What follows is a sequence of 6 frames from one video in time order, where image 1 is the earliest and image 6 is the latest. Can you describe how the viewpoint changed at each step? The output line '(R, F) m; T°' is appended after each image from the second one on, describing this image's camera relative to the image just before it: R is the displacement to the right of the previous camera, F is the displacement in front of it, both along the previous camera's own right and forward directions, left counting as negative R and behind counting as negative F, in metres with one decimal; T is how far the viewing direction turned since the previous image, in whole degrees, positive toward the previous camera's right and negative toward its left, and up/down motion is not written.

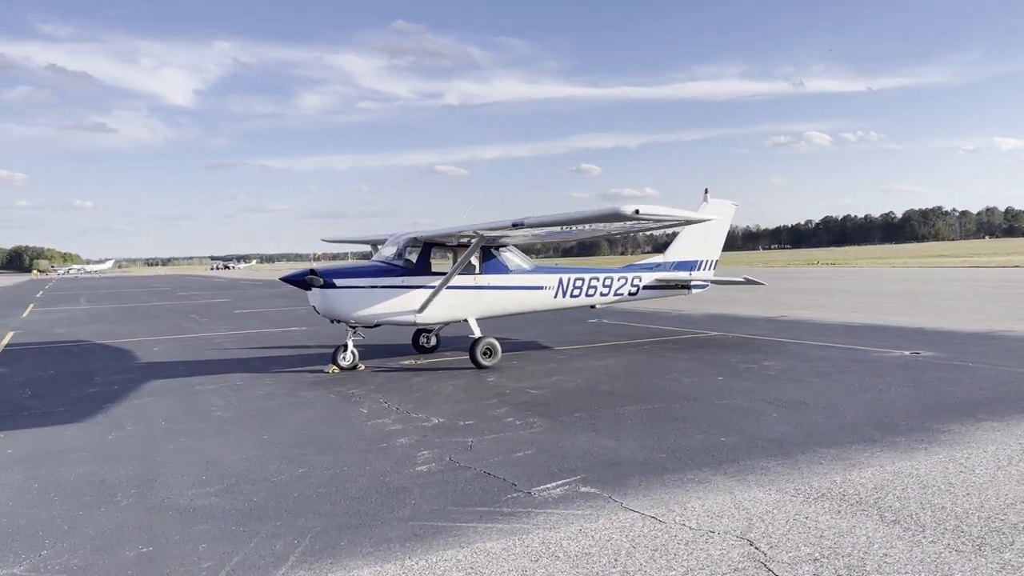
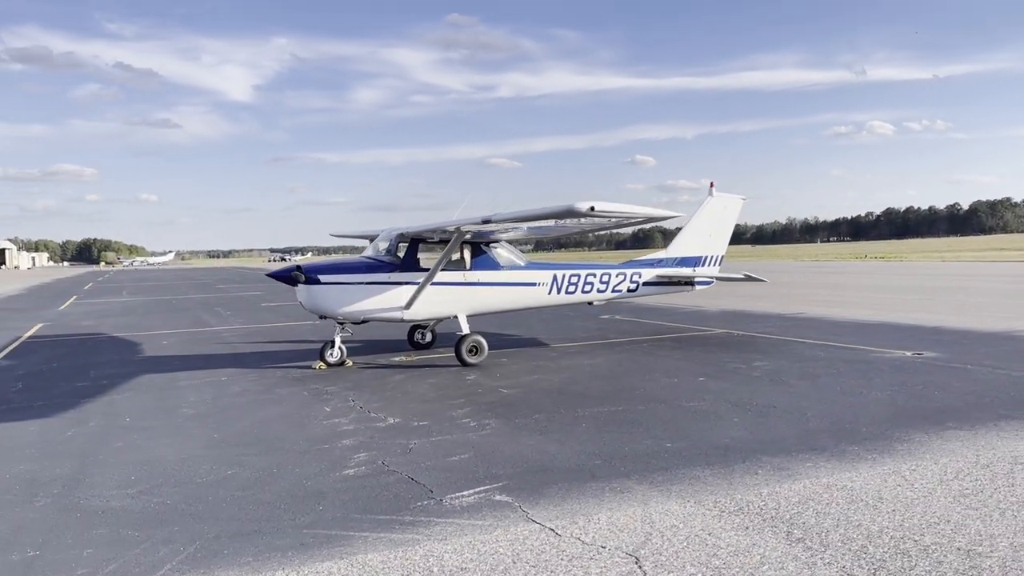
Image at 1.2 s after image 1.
(+0.7, +0.2) m; -3°
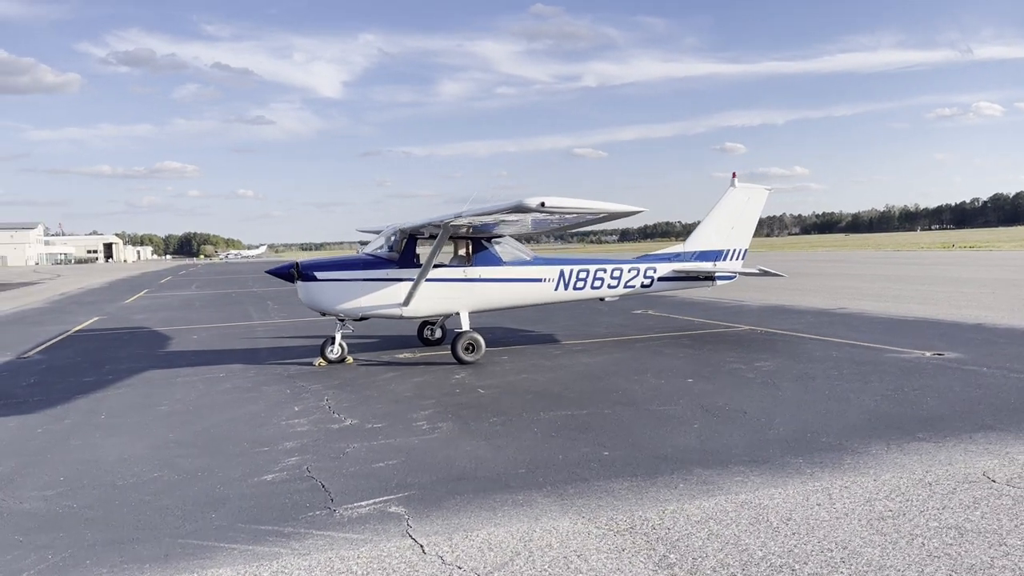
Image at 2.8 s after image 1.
(+0.8, +0.2) m; -5°
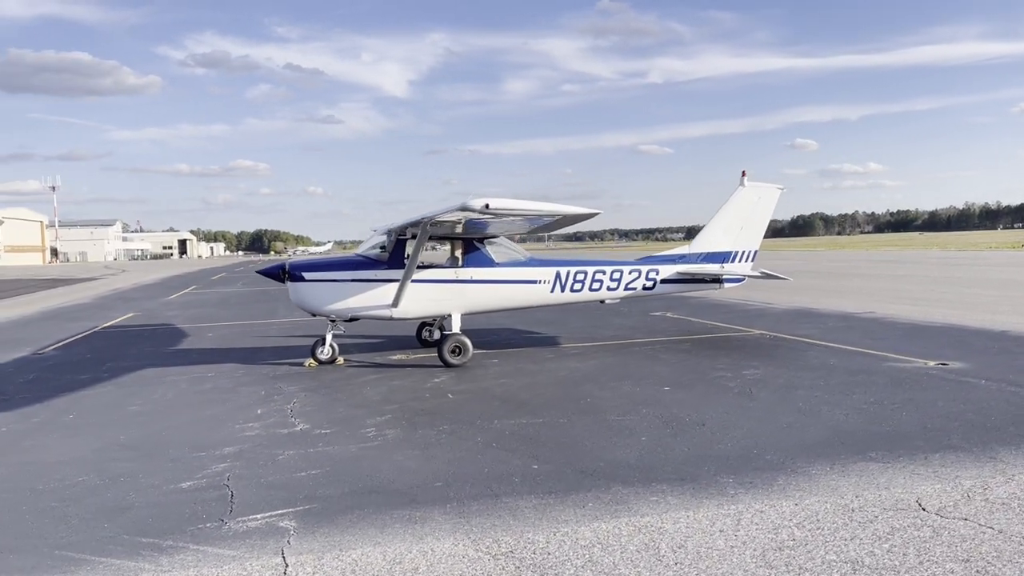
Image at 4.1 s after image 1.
(+0.7, +0.2) m; -4°
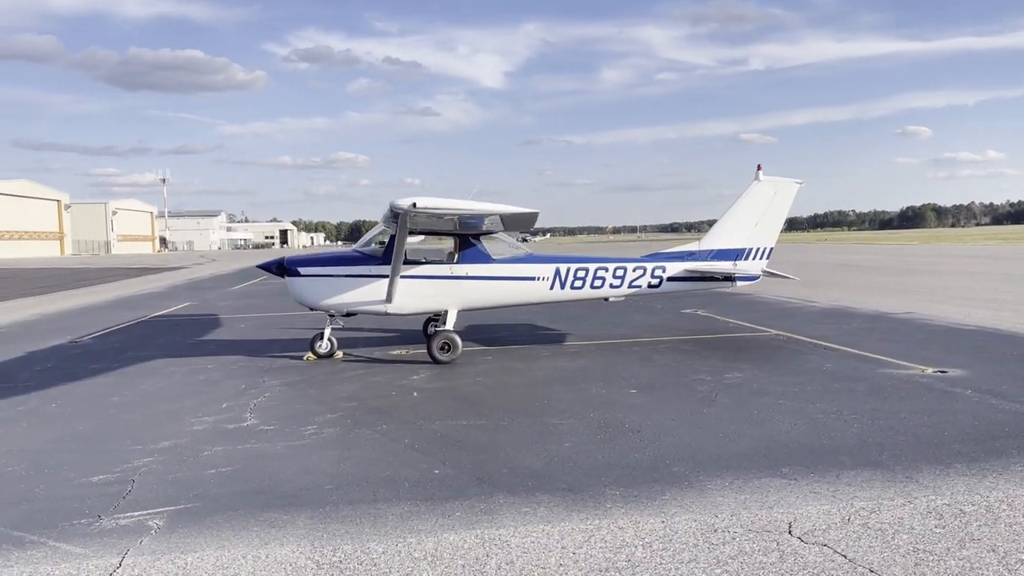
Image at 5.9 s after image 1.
(+1.0, +0.1) m; -6°
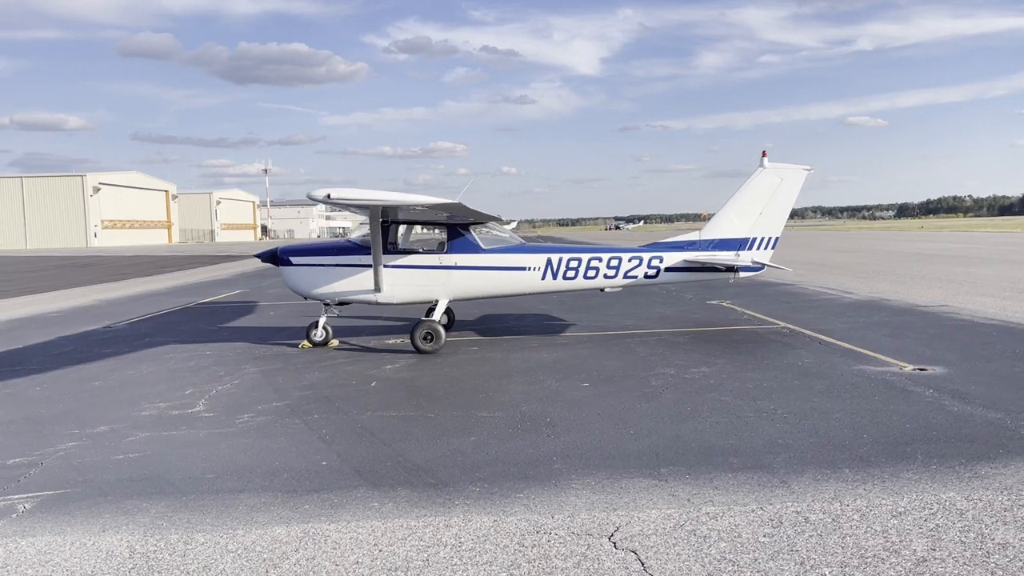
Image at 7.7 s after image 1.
(+1.0, +0.1) m; -6°
